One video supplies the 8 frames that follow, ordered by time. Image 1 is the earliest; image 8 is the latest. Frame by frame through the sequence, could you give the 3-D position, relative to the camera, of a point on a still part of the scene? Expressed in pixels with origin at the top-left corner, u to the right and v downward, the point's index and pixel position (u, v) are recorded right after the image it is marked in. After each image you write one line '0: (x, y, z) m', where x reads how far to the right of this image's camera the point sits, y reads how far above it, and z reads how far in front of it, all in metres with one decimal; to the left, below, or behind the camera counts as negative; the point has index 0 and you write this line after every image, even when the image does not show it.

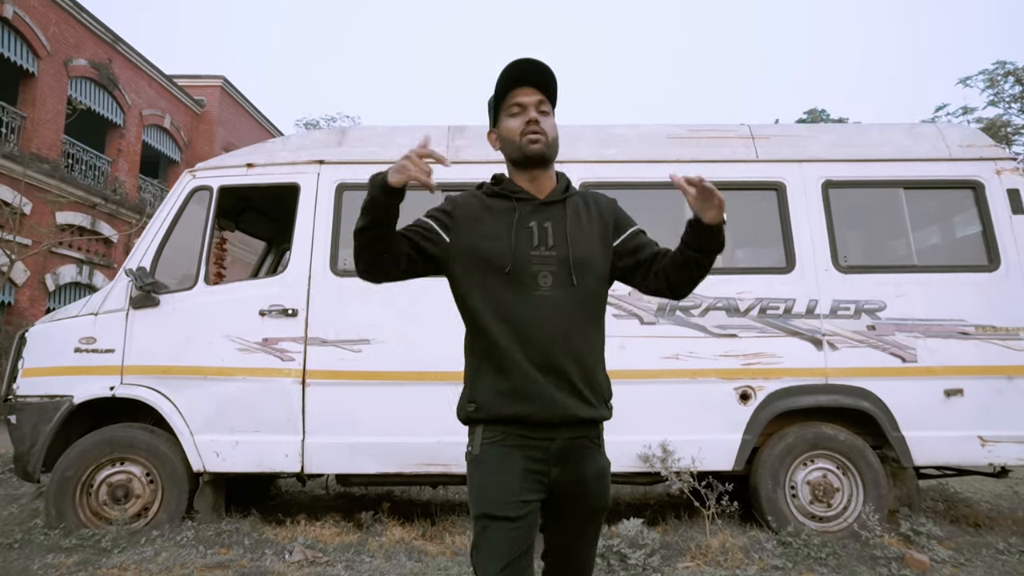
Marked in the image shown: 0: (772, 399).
0: (+1.6, -0.7, +4.4) m
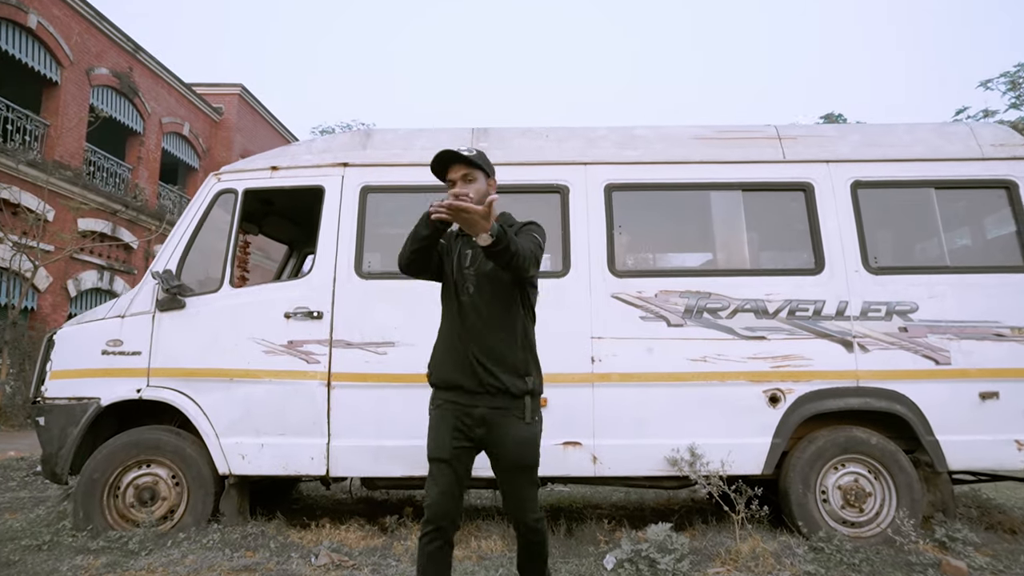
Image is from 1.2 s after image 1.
0: (+1.7, -0.7, +4.3) m
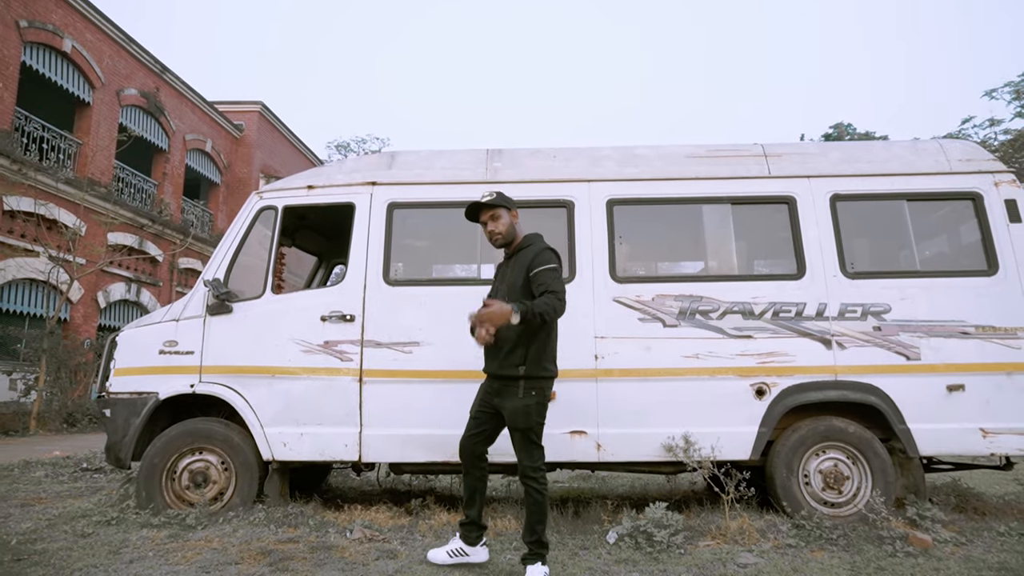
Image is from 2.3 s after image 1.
0: (+1.8, -0.7, +4.8) m
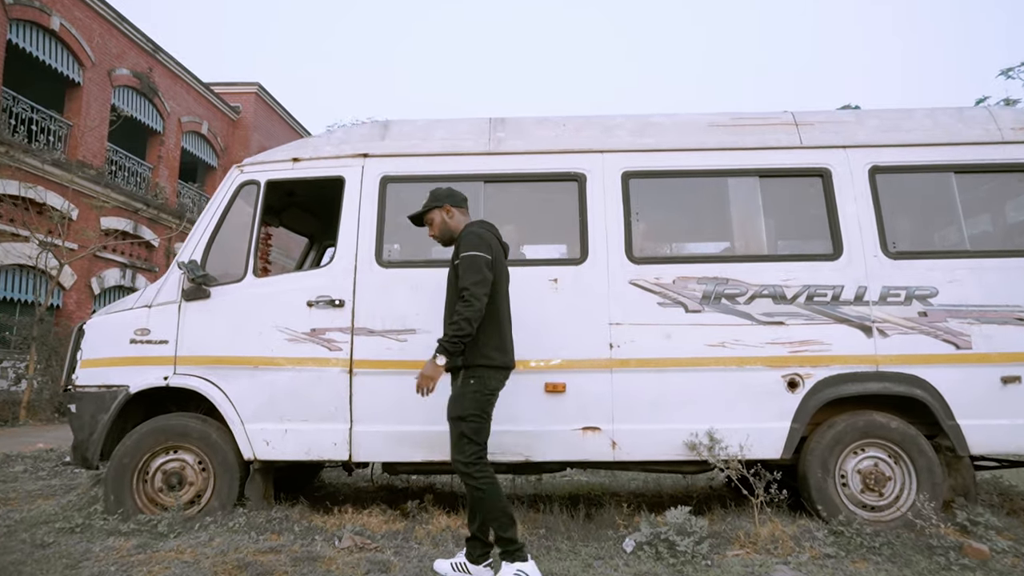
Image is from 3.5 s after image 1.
0: (+1.9, -0.6, +4.3) m
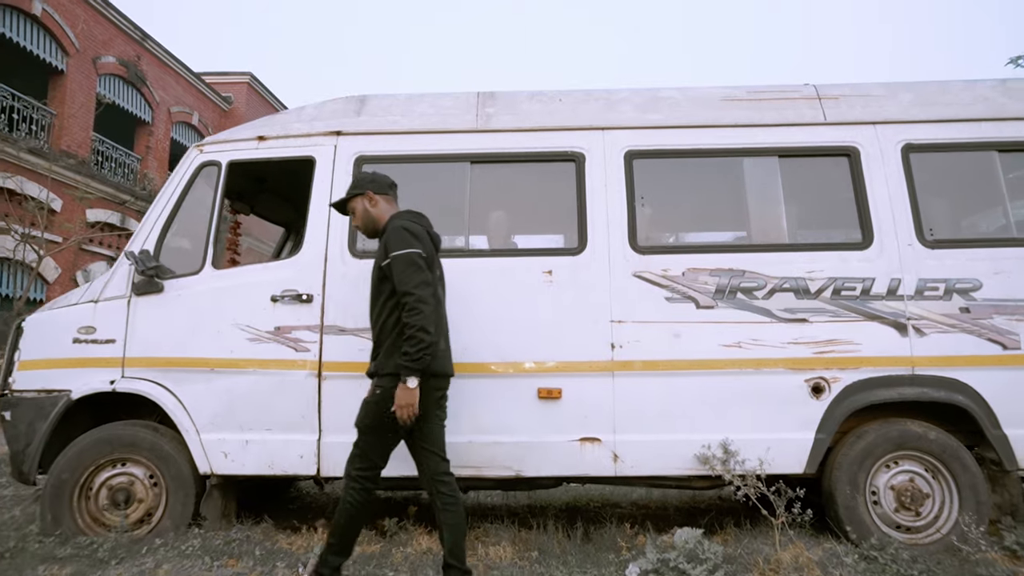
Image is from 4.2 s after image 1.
0: (+1.8, -0.6, +3.8) m
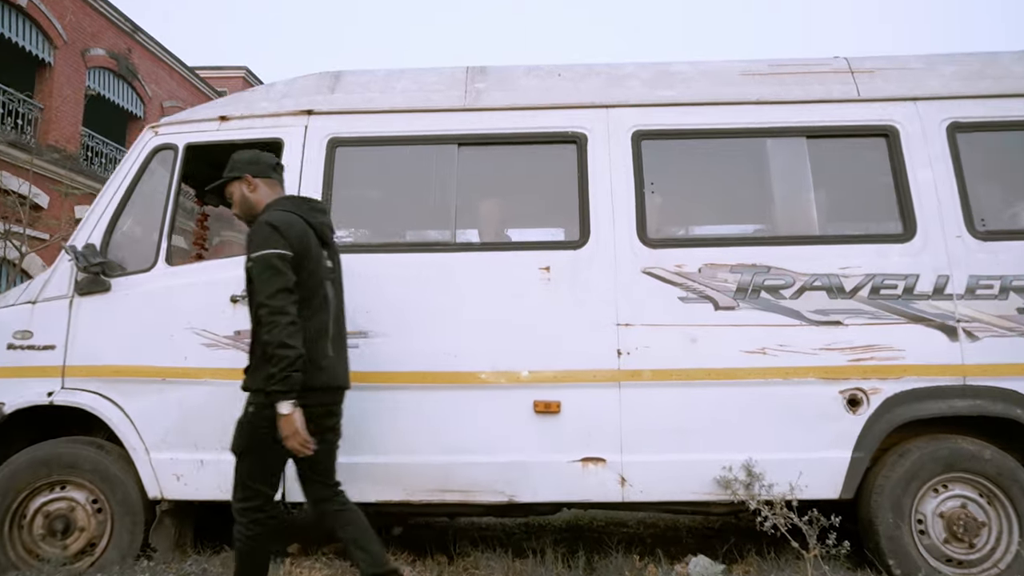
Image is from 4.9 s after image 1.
0: (+1.8, -0.5, +3.3) m
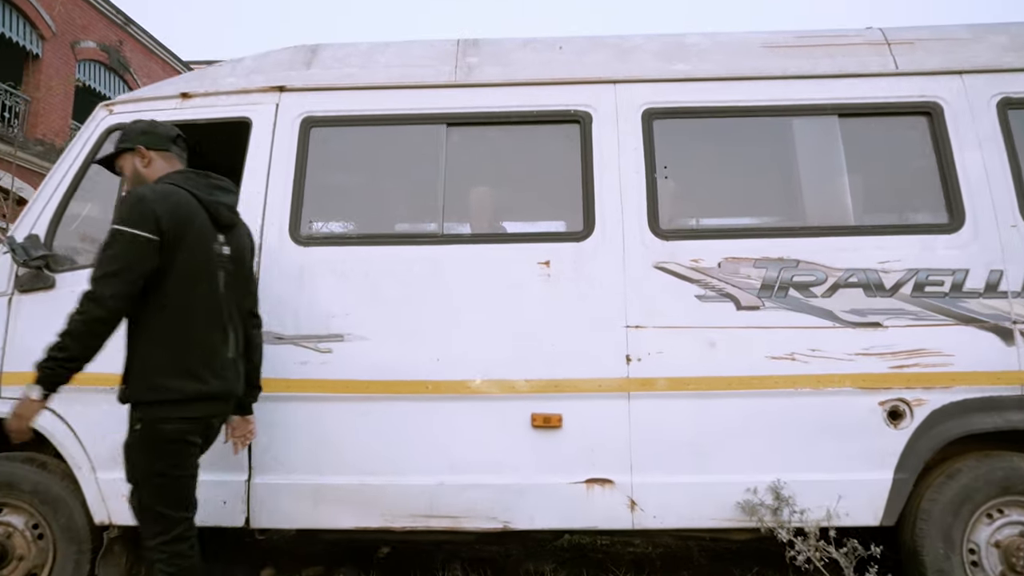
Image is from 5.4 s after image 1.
0: (+1.7, -0.5, +2.9) m
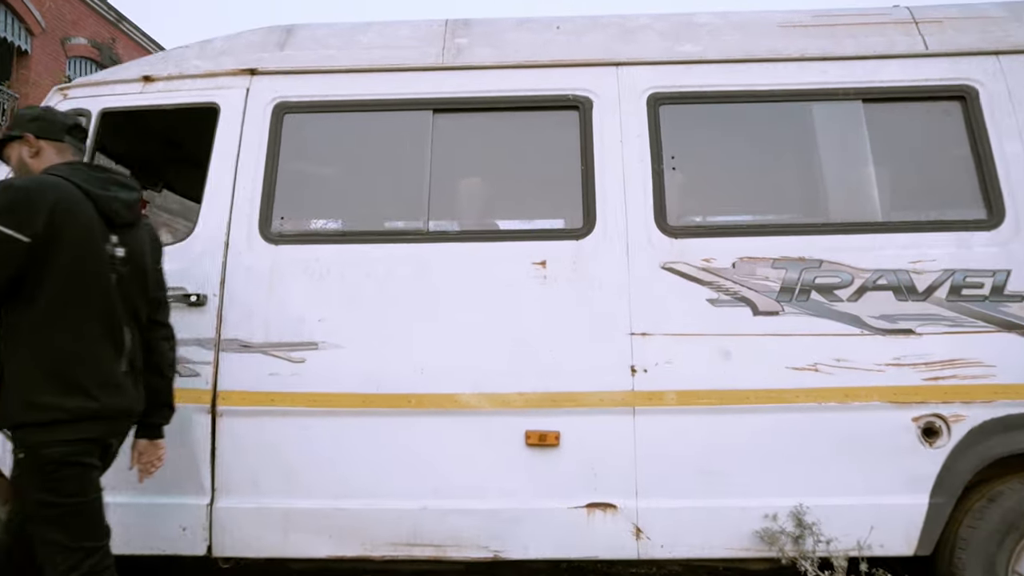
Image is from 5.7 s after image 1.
0: (+1.7, -0.5, +2.6) m
